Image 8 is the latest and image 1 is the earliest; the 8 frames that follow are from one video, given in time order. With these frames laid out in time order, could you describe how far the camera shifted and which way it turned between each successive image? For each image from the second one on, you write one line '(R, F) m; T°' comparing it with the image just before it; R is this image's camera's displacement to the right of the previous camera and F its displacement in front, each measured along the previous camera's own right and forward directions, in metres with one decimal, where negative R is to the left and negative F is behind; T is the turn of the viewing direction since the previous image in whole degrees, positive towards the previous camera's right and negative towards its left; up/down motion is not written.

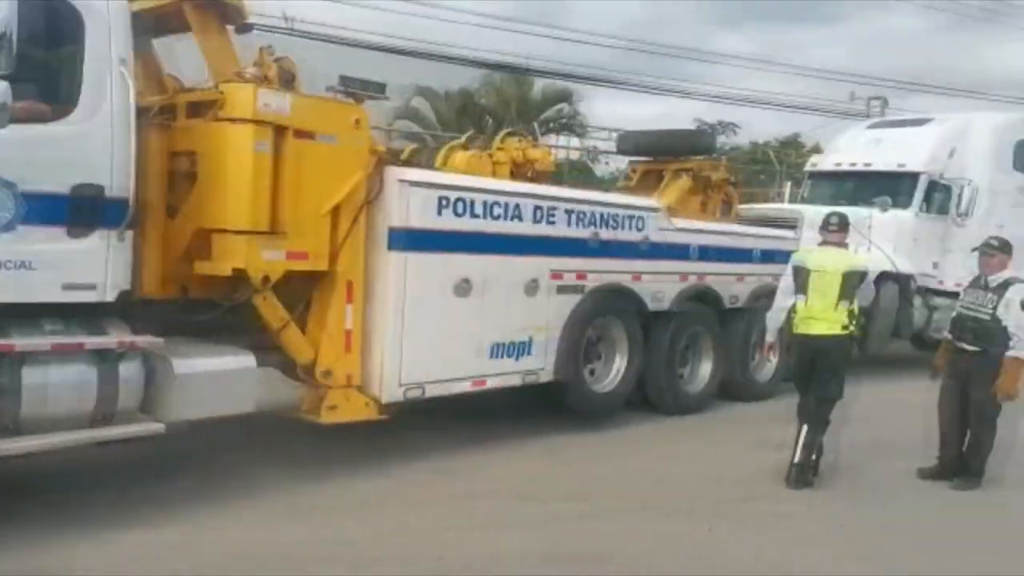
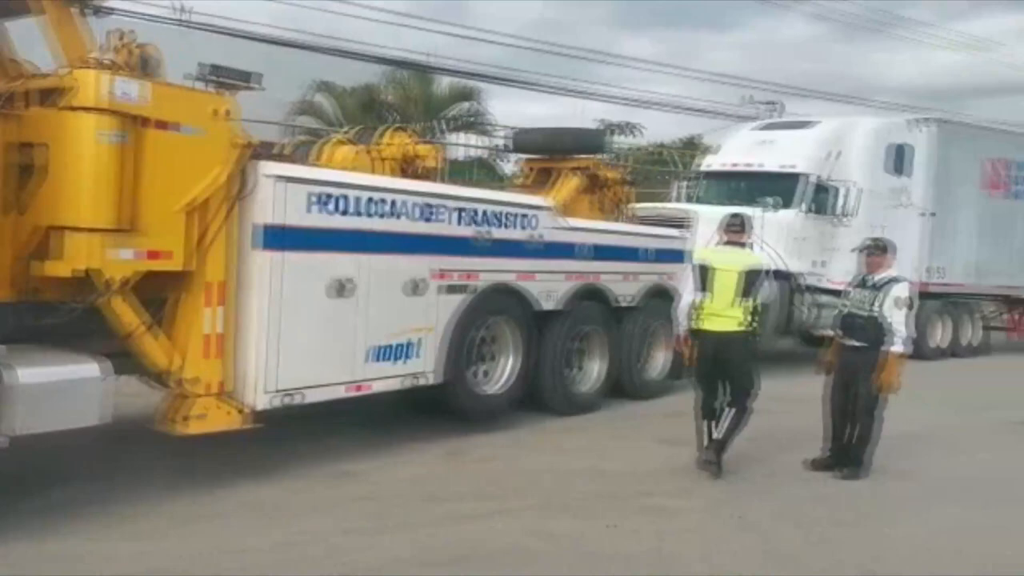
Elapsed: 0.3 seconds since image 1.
(+0.1, +0.1) m; +6°
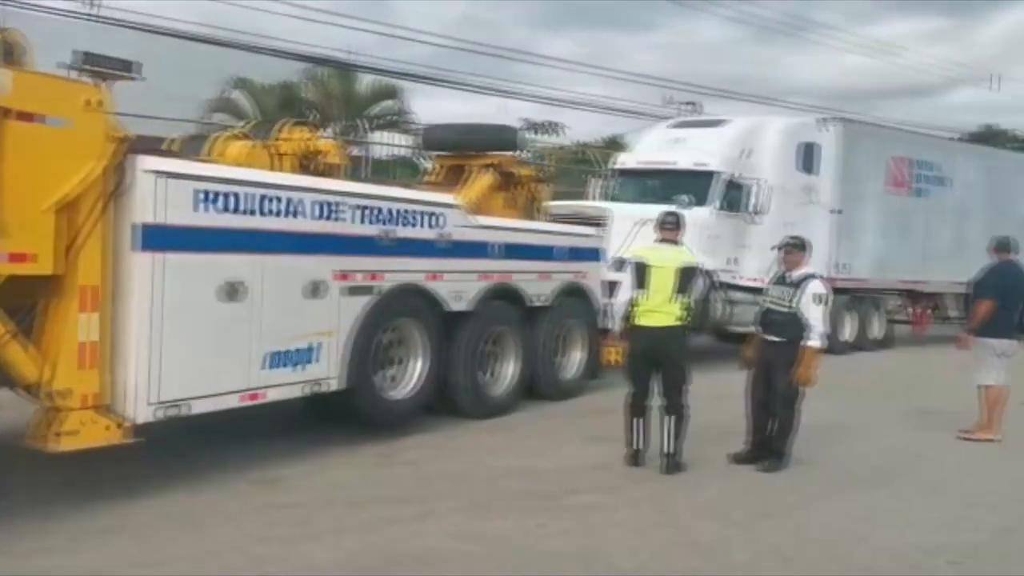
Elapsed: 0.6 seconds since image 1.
(+0.1, +0.1) m; +5°
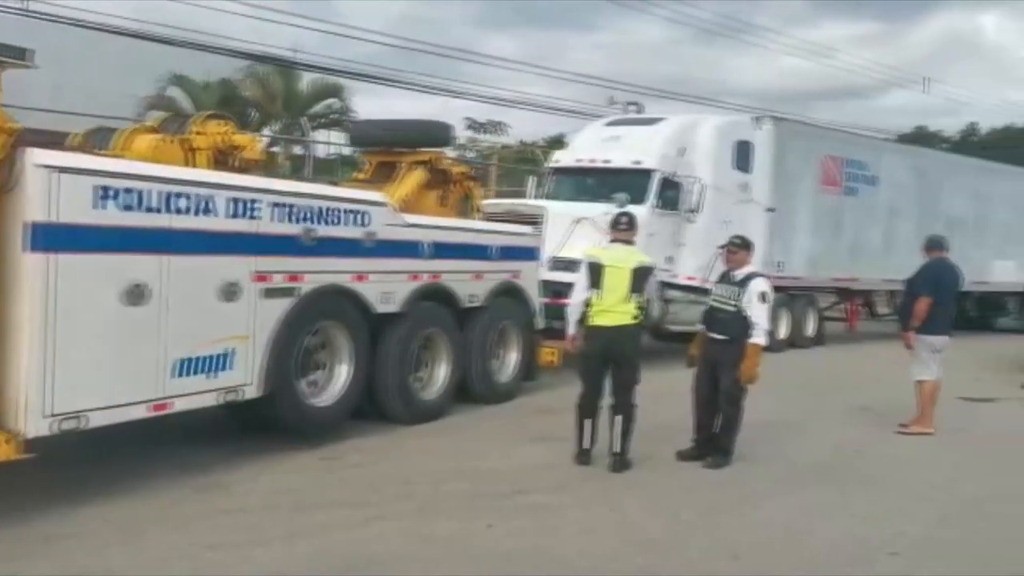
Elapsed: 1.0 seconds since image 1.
(+0.1, +0.1) m; +4°
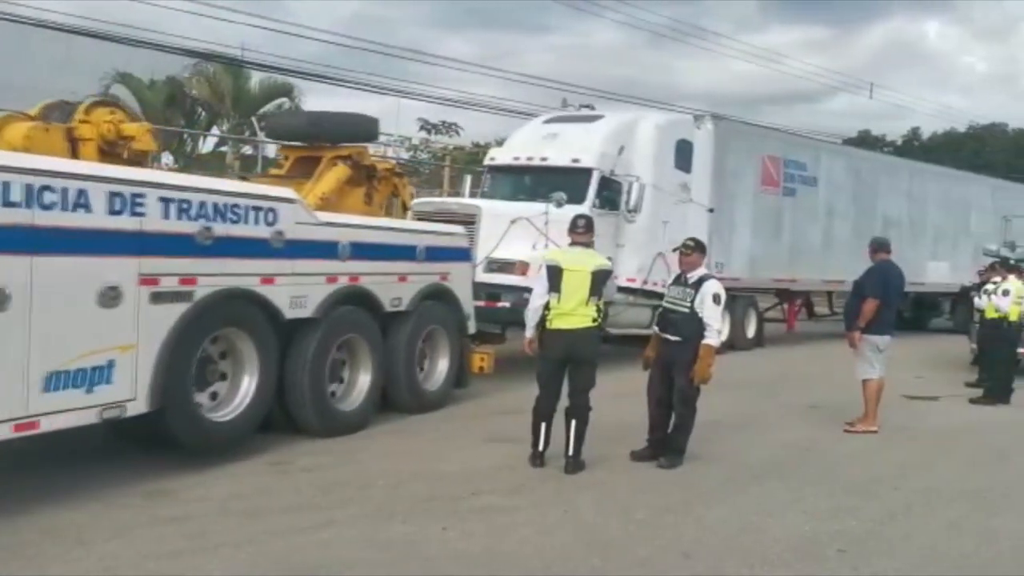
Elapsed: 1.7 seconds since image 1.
(+0.1, +0.2) m; +3°
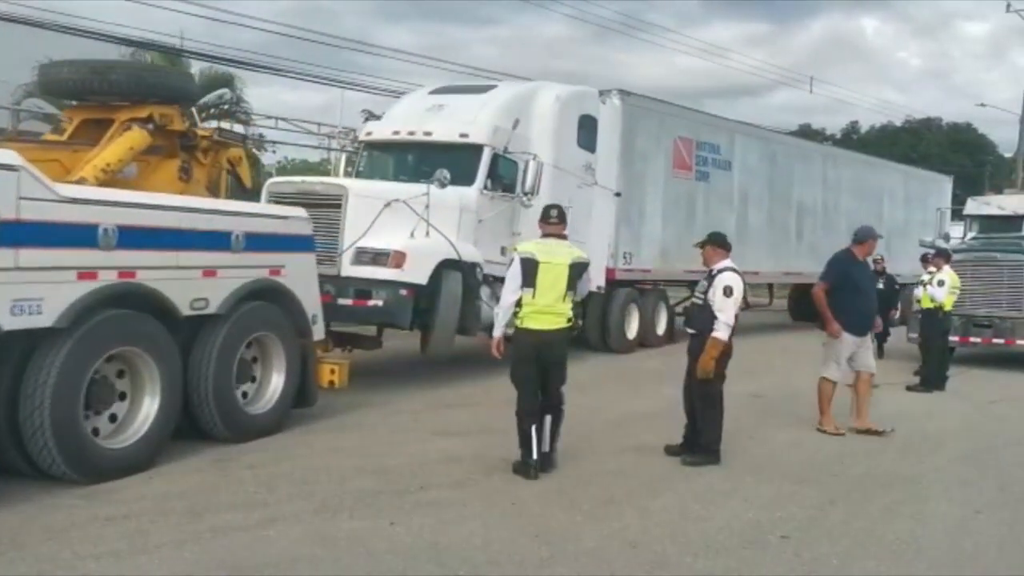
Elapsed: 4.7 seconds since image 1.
(+0.4, +0.8) m; +3°
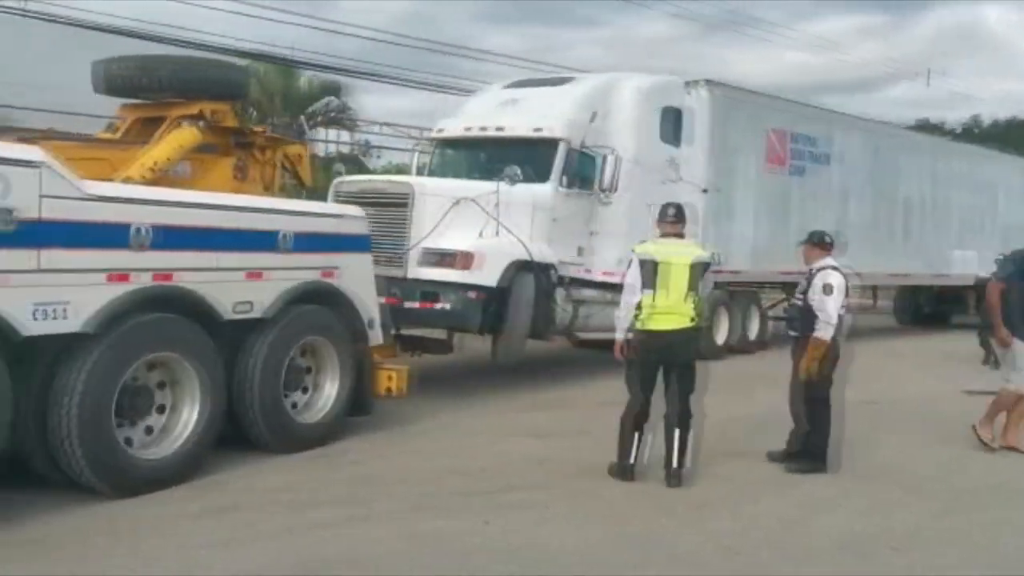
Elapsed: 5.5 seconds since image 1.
(+0.1, +0.3) m; -6°
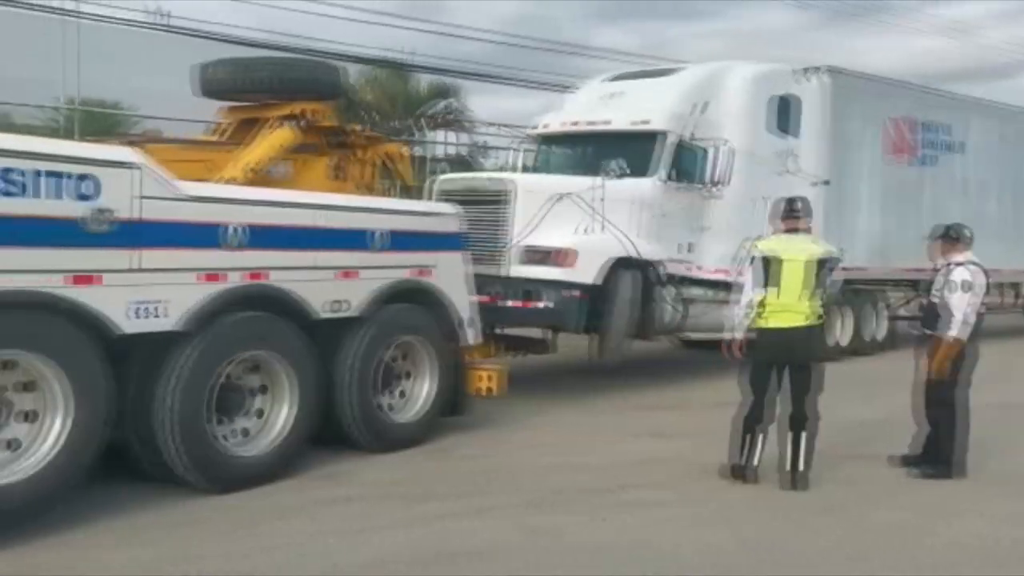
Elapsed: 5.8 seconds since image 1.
(0.0, +0.1) m; -7°
